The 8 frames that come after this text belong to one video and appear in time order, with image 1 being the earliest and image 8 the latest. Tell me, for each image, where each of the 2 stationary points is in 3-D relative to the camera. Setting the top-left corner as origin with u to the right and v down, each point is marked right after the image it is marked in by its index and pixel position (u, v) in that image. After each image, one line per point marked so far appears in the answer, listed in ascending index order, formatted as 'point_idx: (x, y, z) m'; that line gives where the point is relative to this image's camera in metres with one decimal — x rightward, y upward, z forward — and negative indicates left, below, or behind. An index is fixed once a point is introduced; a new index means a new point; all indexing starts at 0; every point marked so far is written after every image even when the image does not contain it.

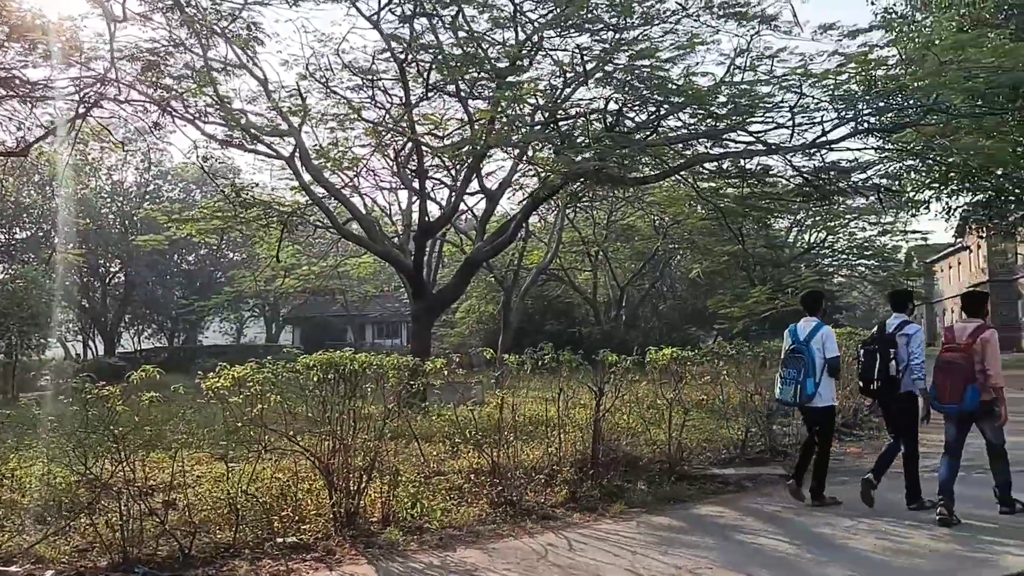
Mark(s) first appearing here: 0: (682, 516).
0: (+1.3, -1.7, +7.0) m
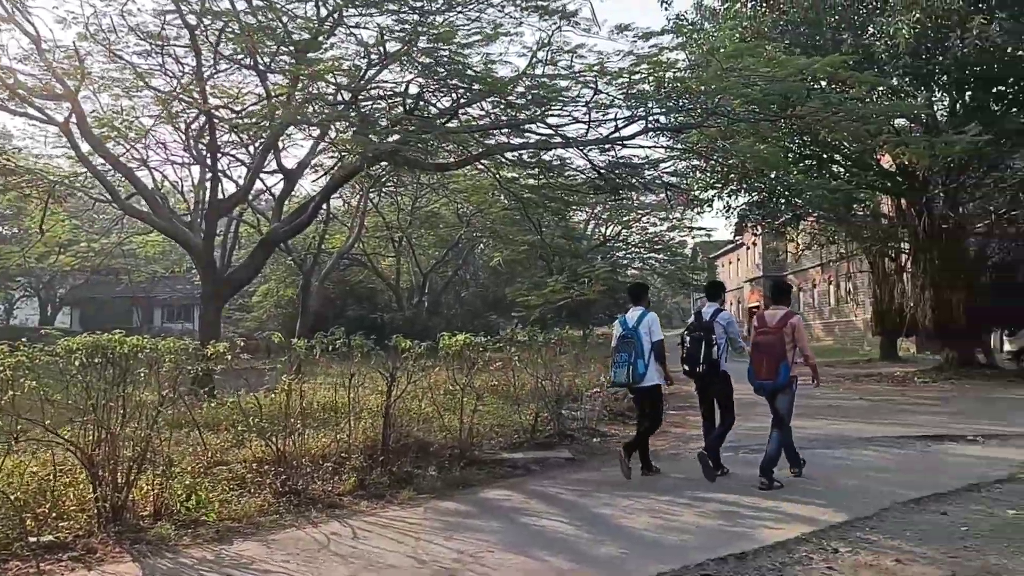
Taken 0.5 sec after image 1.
0: (-0.3, -1.6, +7.1) m
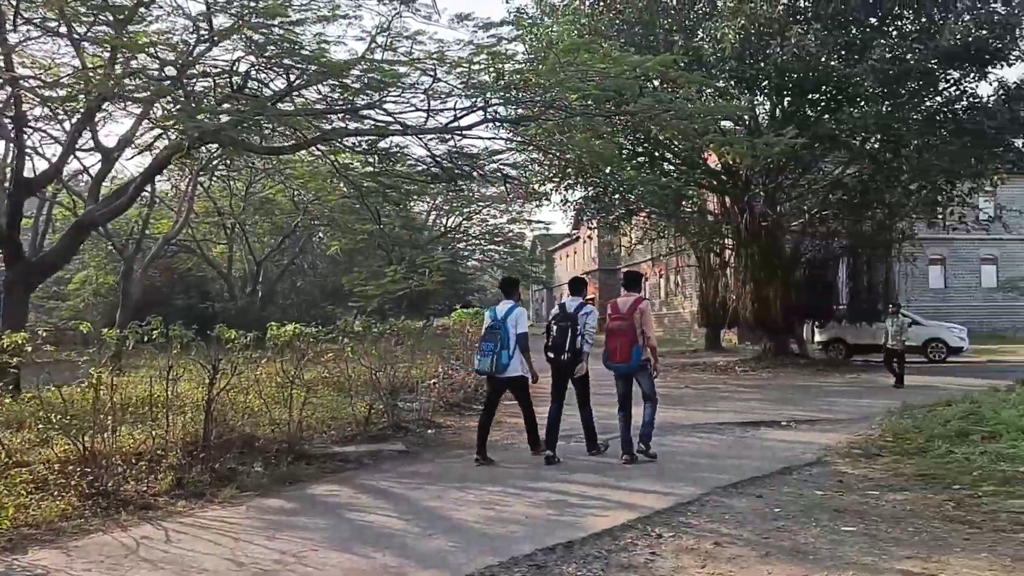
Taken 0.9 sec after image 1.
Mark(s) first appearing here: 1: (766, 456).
0: (-1.6, -1.6, +6.8) m
1: (+2.3, -1.5, +8.3) m
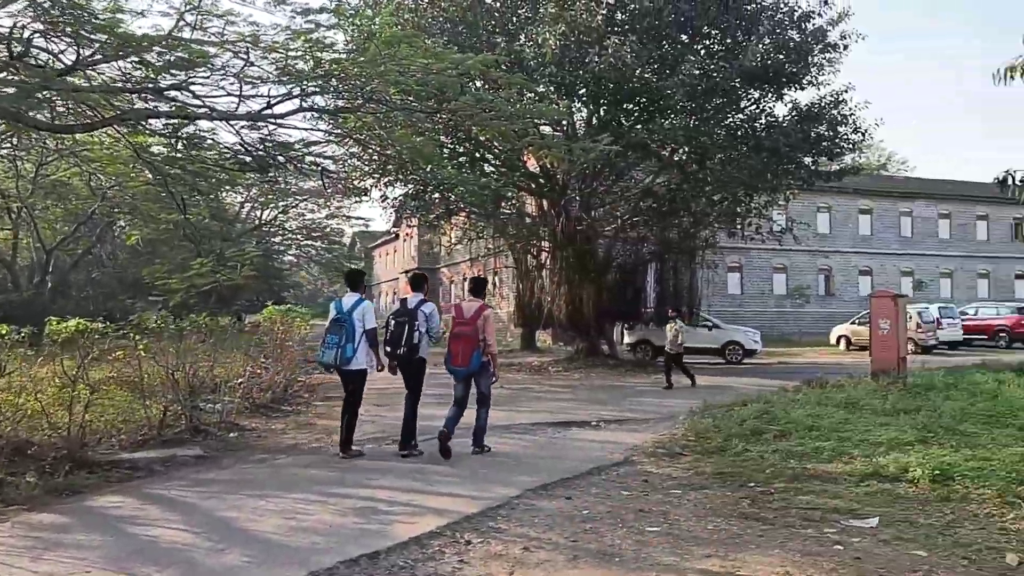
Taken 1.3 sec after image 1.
0: (-2.9, -1.5, +6.1) m
1: (+0.6, -1.5, +8.4) m
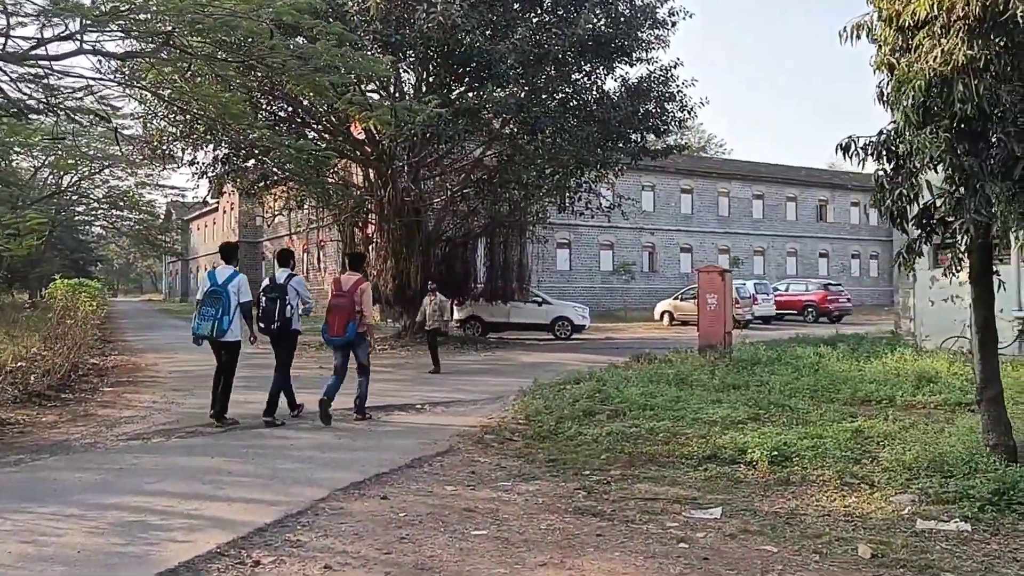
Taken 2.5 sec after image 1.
0: (-4.0, -1.3, +4.7) m
1: (-1.0, -1.3, +7.6) m
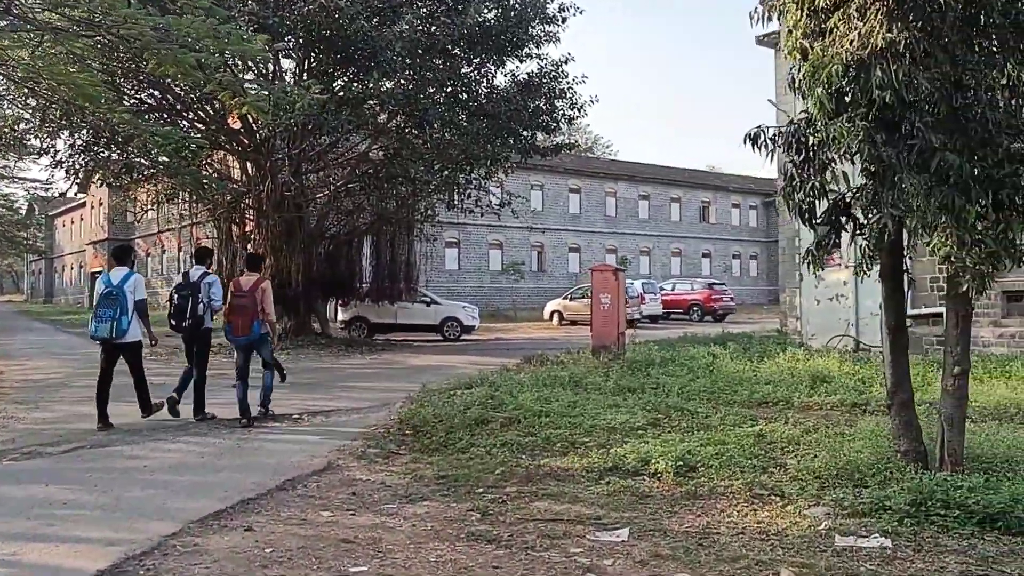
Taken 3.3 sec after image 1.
0: (-4.5, -1.3, +3.5) m
1: (-1.8, -1.3, +6.8) m
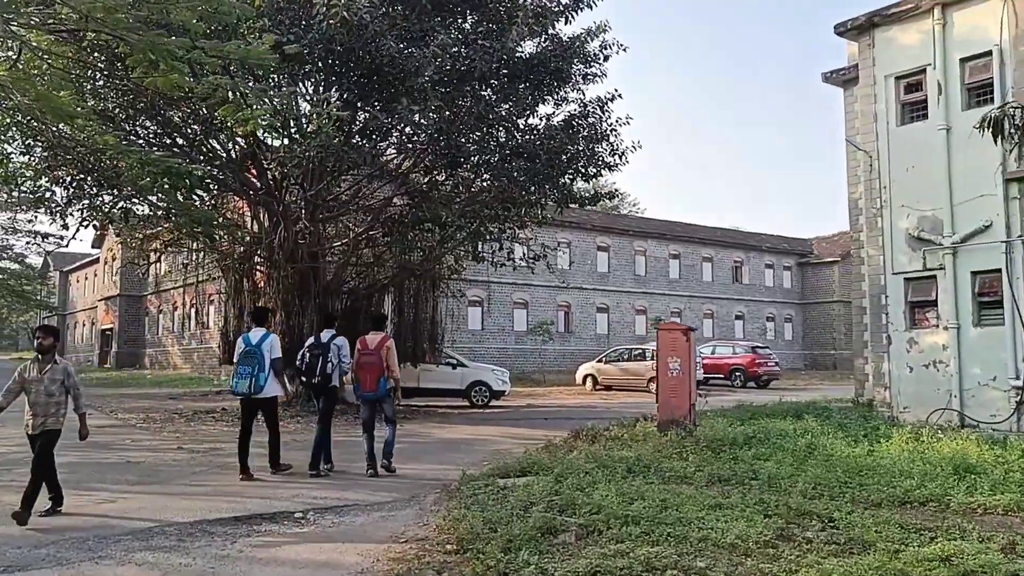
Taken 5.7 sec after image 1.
0: (-4.1, -1.4, +1.4) m
1: (-1.3, -1.6, +4.6) m
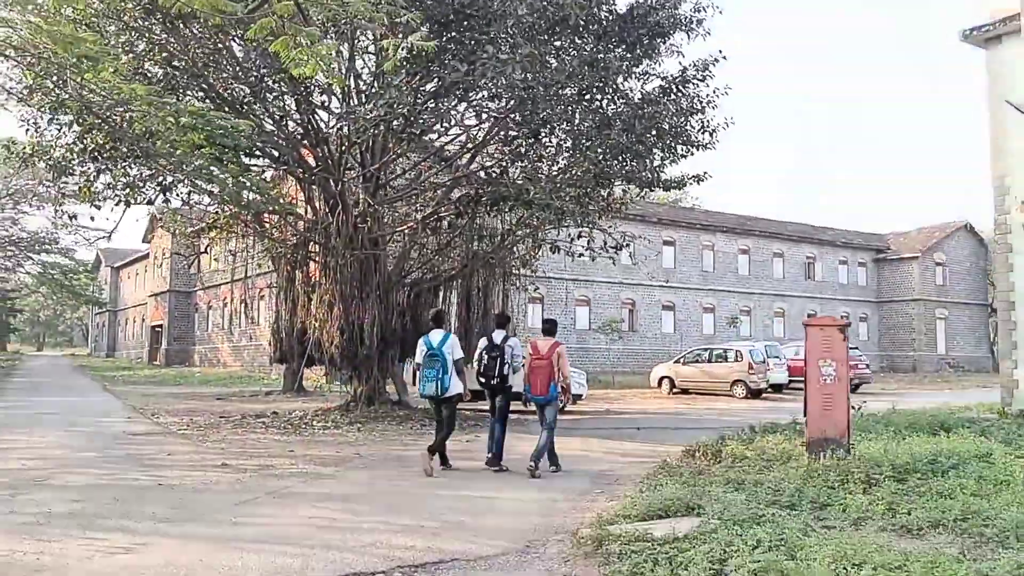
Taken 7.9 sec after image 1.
0: (-3.4, -1.2, -0.5) m
1: (-0.5, -1.4, +2.5) m
